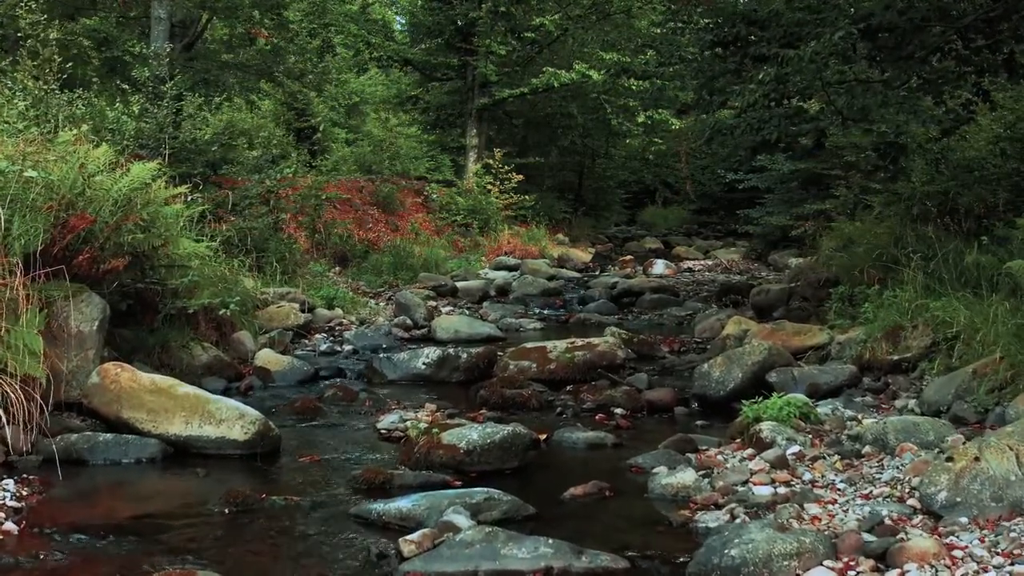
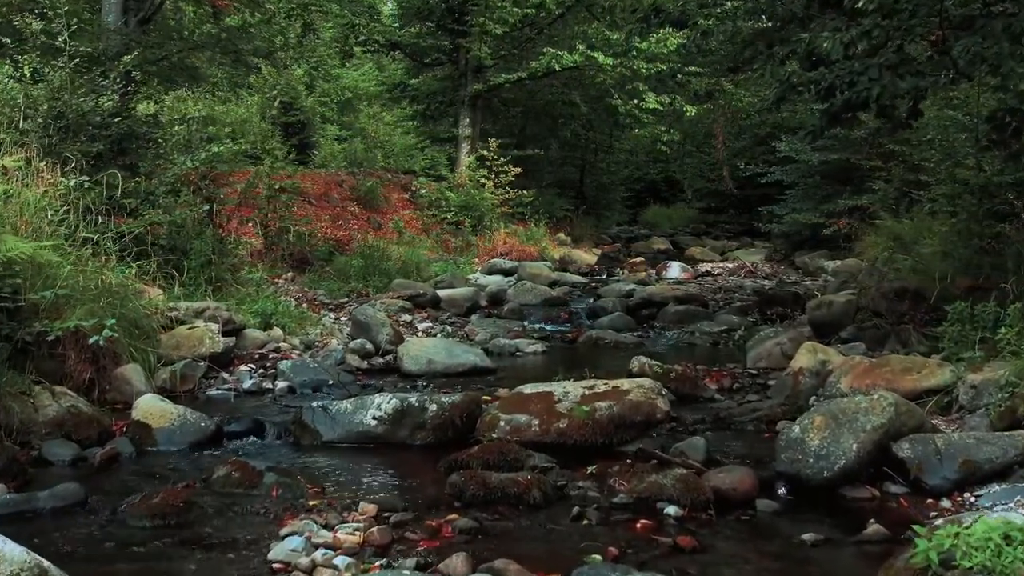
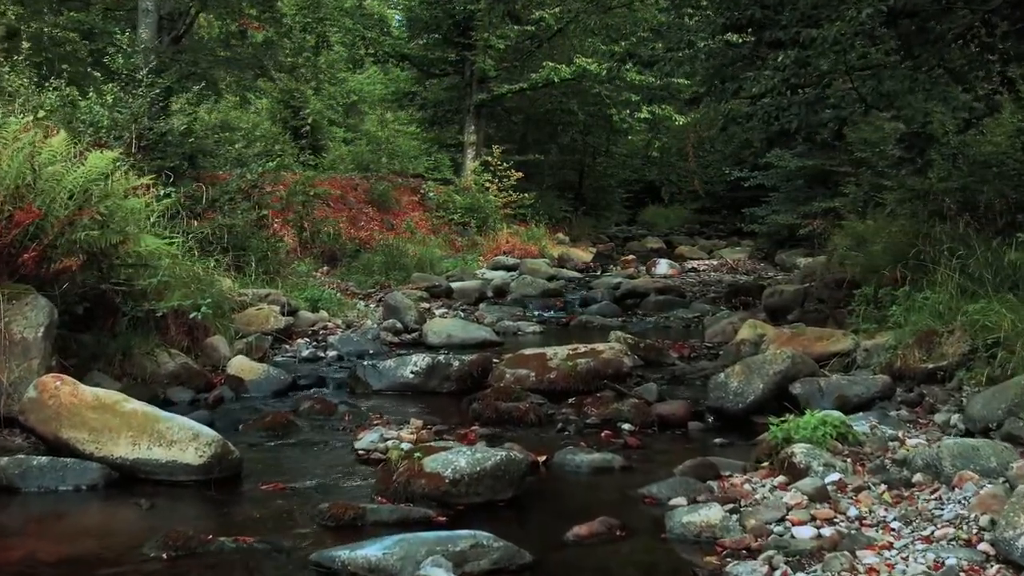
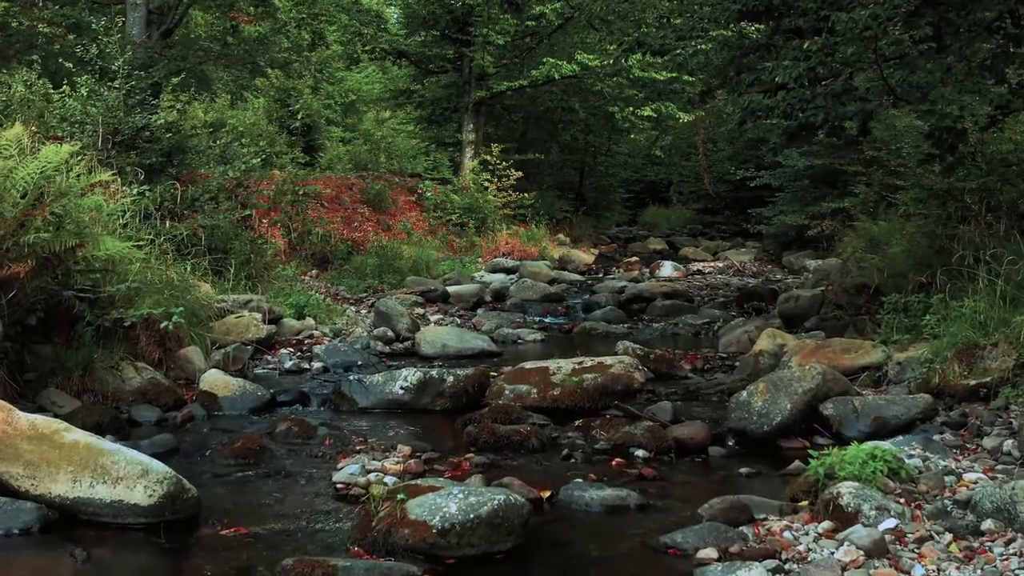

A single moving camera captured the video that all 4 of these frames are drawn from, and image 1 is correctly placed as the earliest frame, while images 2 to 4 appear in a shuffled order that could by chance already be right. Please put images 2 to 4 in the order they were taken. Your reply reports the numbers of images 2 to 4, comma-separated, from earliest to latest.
3, 4, 2
